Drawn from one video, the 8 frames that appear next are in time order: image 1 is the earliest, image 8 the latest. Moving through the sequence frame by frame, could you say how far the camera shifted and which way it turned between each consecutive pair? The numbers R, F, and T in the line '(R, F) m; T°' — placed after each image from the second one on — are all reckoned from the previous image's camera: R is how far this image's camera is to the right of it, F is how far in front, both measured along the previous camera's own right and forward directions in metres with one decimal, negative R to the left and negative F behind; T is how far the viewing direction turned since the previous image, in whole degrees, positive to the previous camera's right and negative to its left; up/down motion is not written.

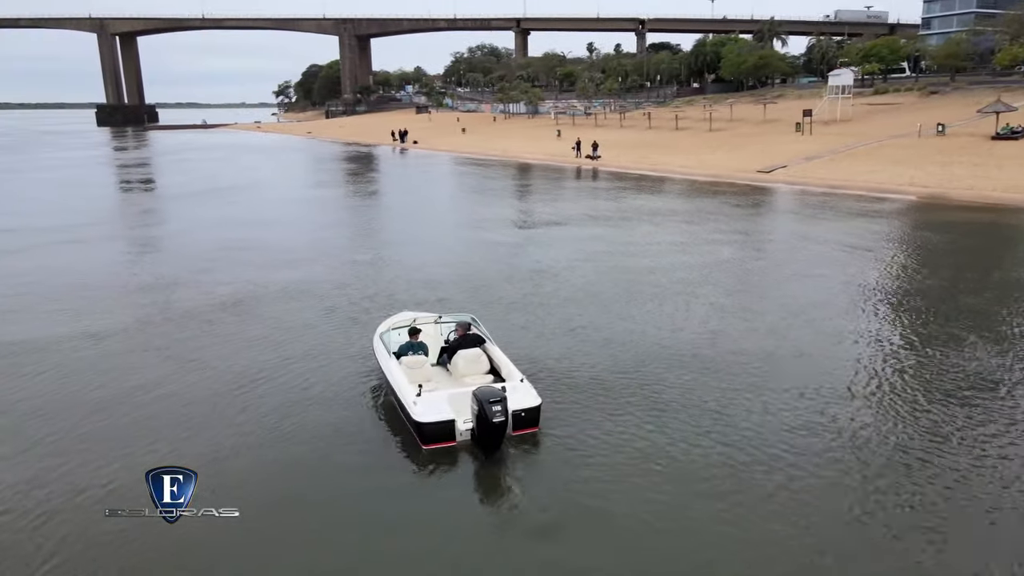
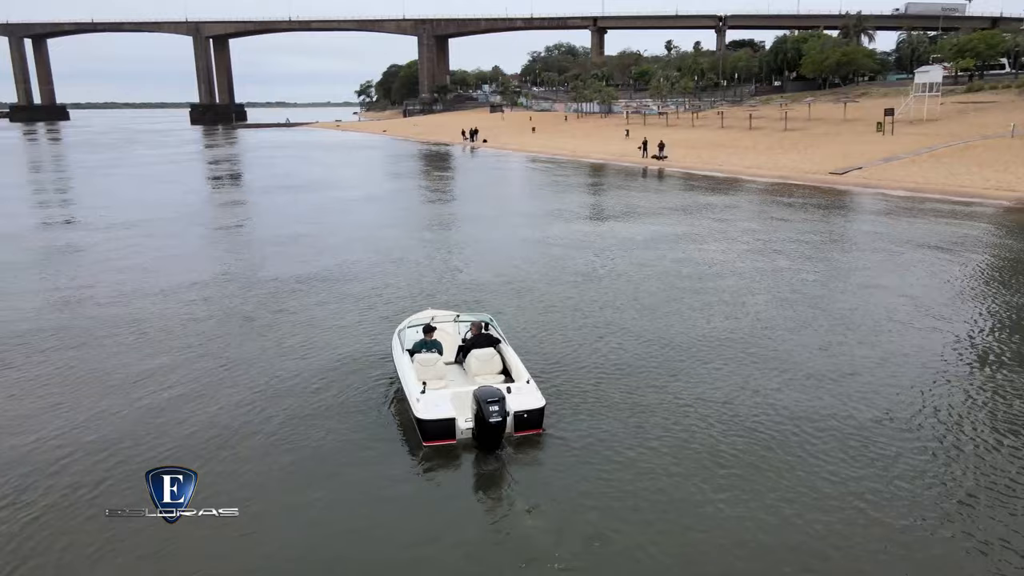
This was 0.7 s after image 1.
(+0.8, +0.4) m; -6°
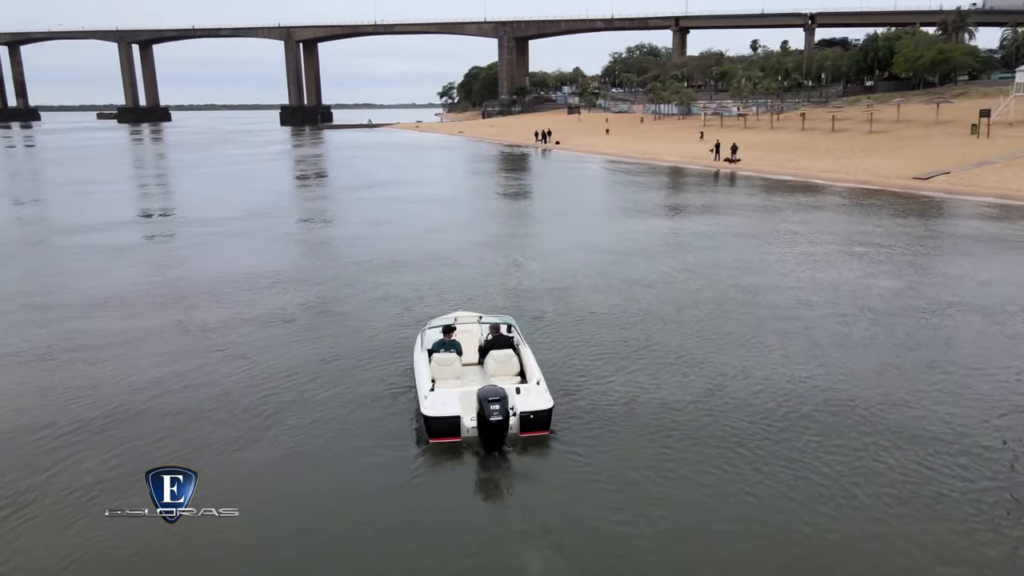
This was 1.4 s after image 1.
(+0.9, +0.4) m; -6°
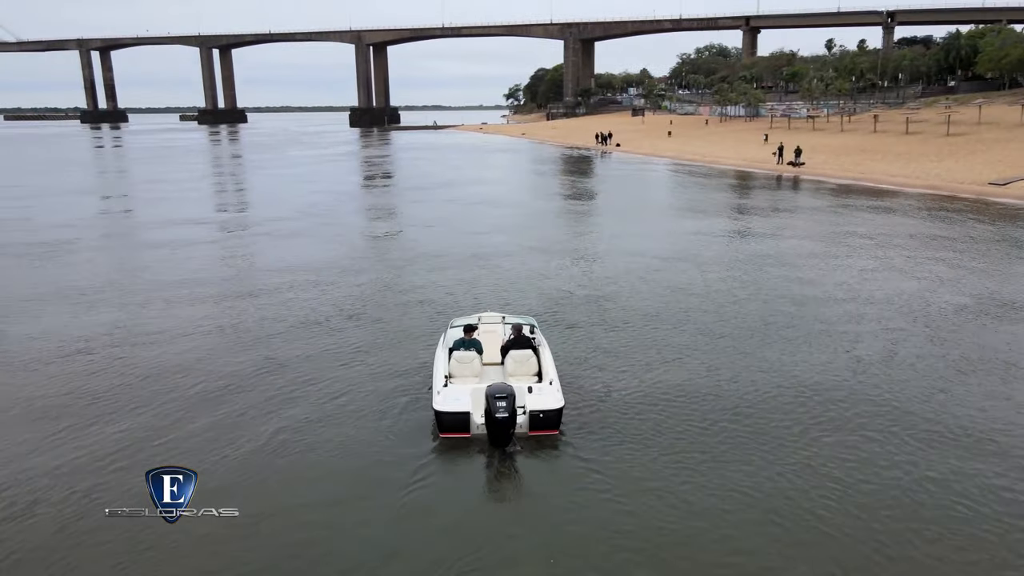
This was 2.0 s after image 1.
(+0.7, +0.3) m; -5°
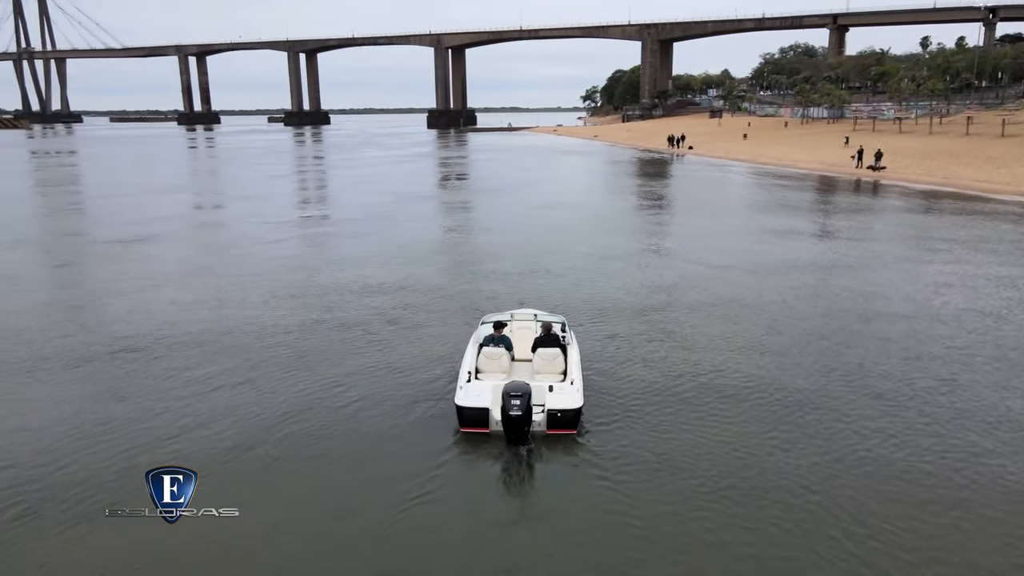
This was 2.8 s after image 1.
(+0.8, +0.4) m; -6°
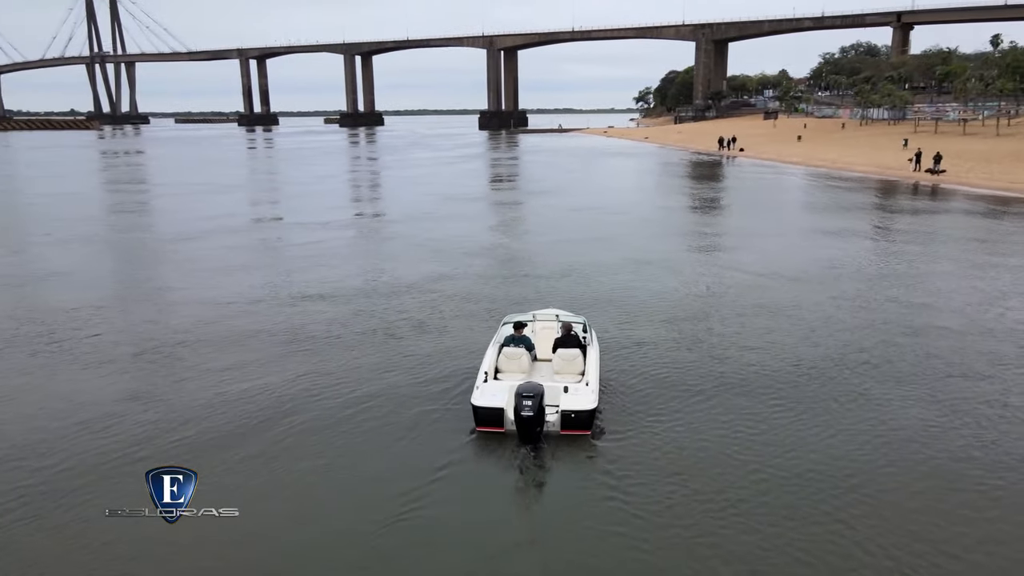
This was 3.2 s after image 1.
(+0.6, +0.3) m; -4°
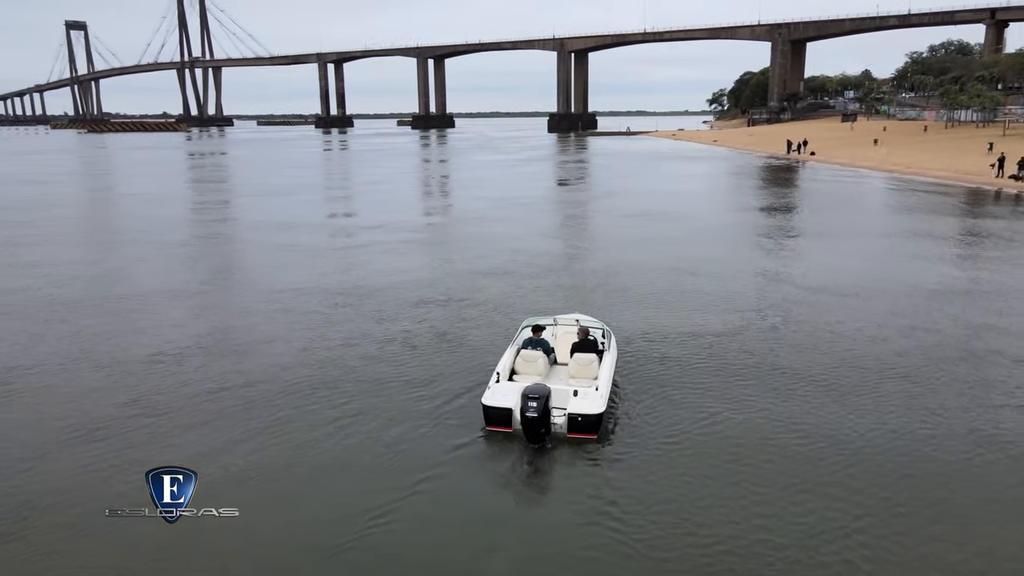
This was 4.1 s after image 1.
(+0.9, +0.2) m; -5°
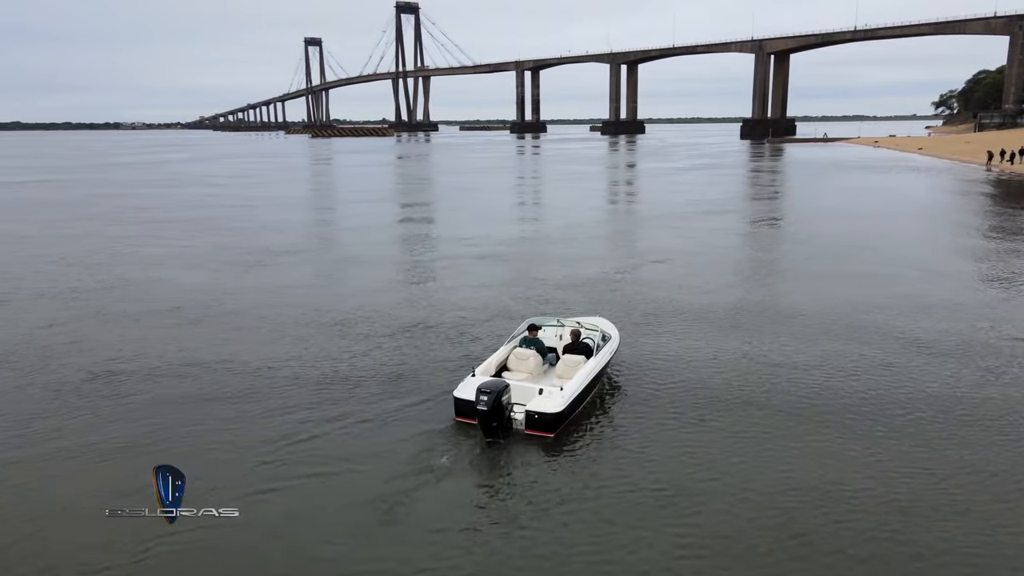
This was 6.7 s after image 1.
(+2.2, +1.0) m; -14°
